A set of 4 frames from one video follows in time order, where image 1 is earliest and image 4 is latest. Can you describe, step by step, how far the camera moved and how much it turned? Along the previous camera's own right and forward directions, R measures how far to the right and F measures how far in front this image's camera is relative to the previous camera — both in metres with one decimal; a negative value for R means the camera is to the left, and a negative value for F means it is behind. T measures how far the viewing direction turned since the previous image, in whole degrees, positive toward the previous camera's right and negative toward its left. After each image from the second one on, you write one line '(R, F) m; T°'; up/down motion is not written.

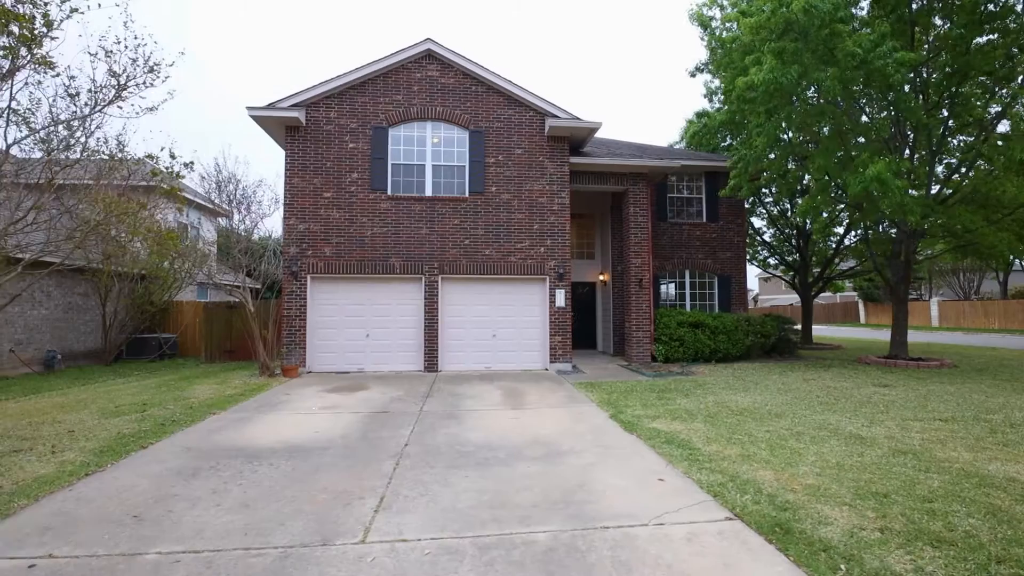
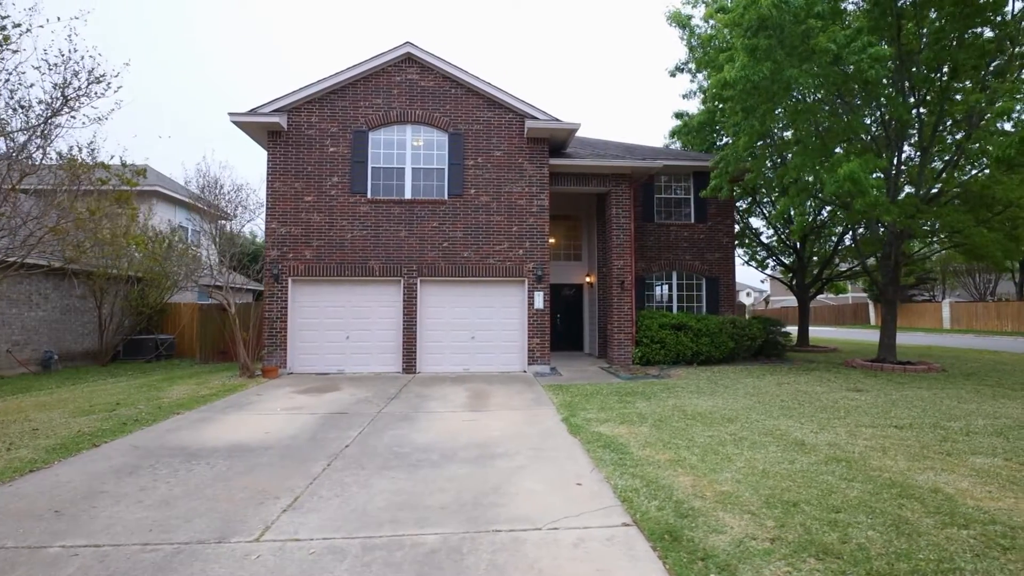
(+1.1, 0.0) m; -3°
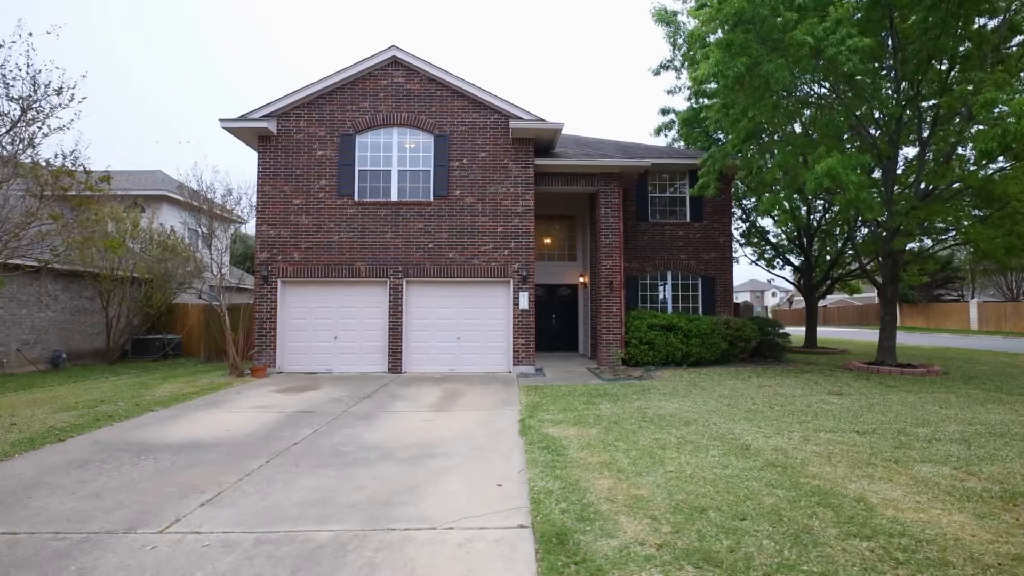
(+1.2, 0.0) m; -4°
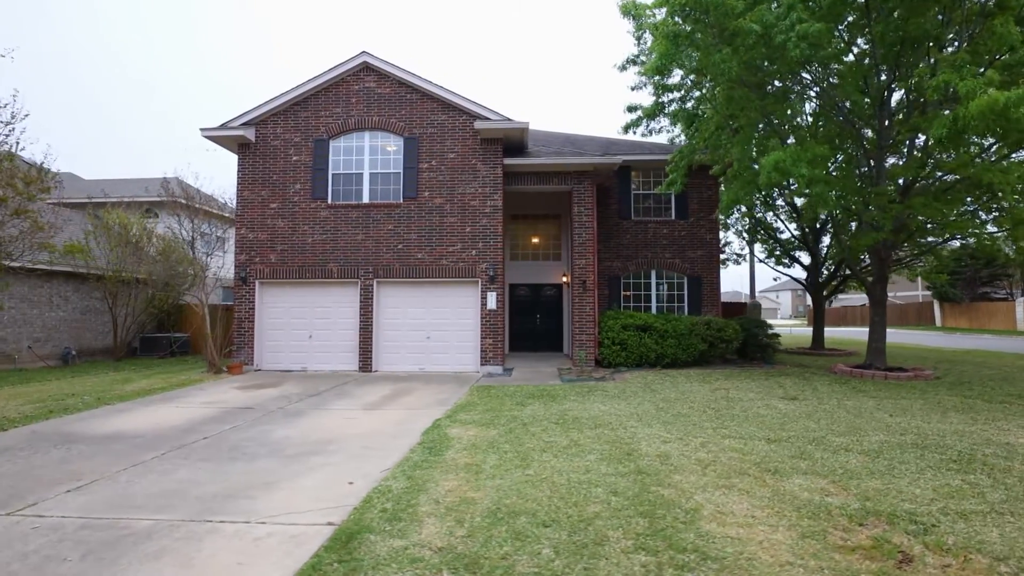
(+2.1, +0.2) m; -6°
